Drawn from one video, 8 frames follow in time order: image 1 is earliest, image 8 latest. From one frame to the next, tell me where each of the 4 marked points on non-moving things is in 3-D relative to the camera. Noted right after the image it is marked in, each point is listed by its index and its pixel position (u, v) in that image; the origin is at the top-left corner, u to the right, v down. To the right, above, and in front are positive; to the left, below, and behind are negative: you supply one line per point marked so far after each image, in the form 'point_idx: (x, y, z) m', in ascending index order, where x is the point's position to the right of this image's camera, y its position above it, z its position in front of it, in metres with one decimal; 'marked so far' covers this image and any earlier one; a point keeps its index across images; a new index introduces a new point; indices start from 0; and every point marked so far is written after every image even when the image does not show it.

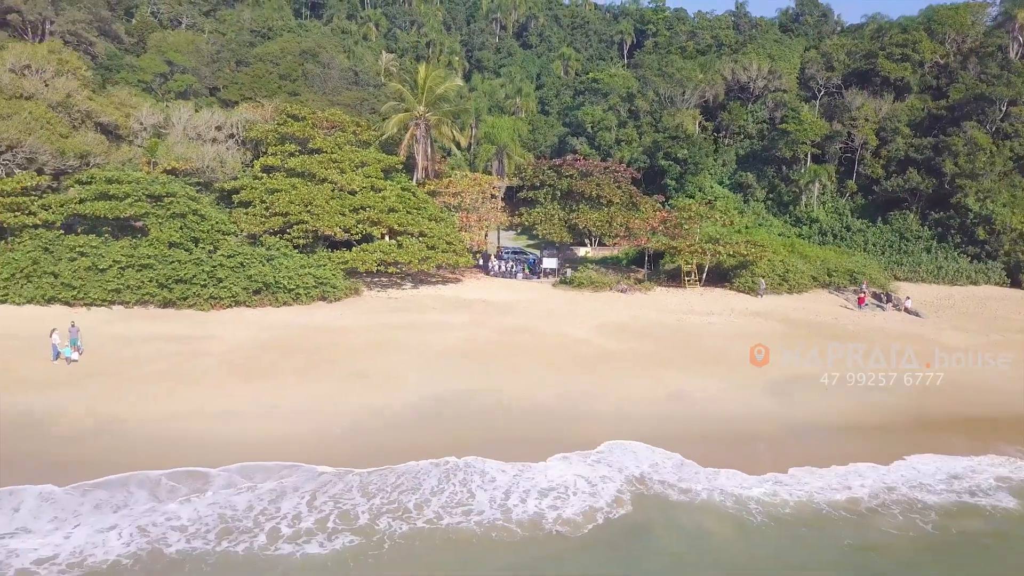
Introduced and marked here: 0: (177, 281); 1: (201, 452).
0: (-6.5, +0.1, +19.7) m
1: (-3.7, -2.0, +12.4) m
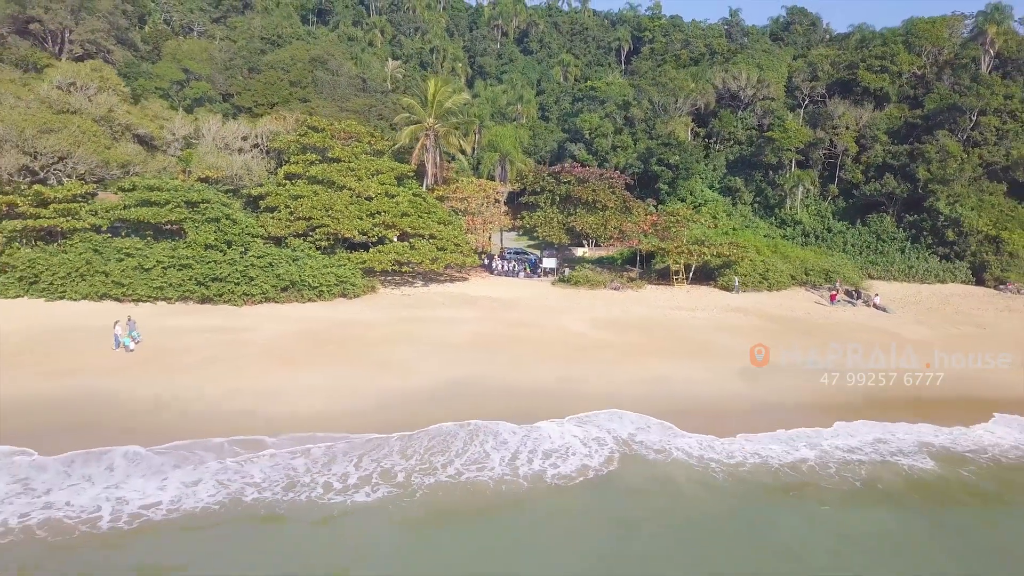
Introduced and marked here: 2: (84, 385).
0: (-6.4, +0.2, +21.8) m
1: (-3.6, -2.0, +14.6) m
2: (-6.6, -1.5, +16.1) m
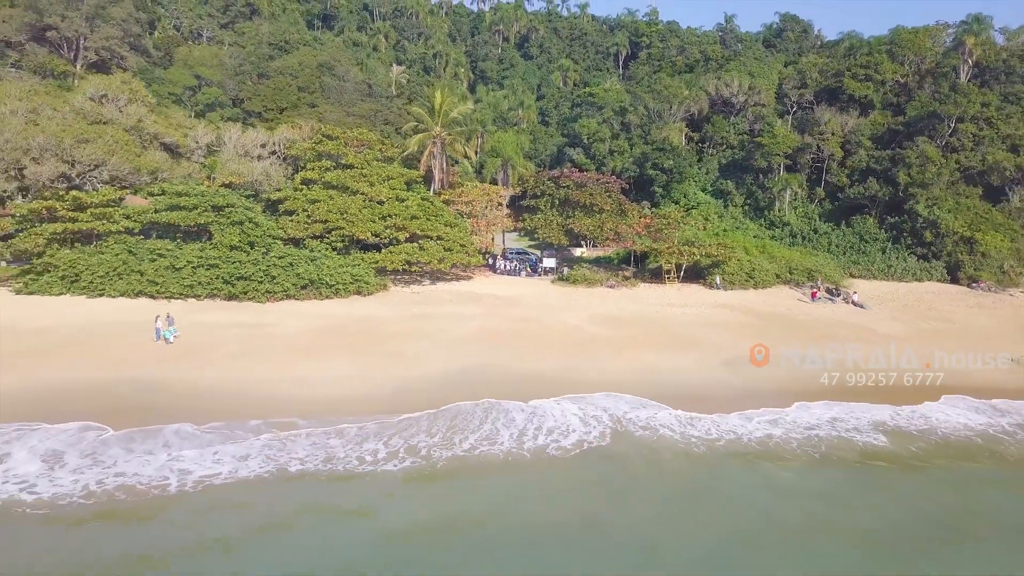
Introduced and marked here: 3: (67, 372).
0: (-6.3, +0.2, +23.6) m
1: (-3.6, -1.9, +16.4) m
2: (-6.6, -1.5, +17.9) m
3: (-7.7, -1.4, +17.7) m
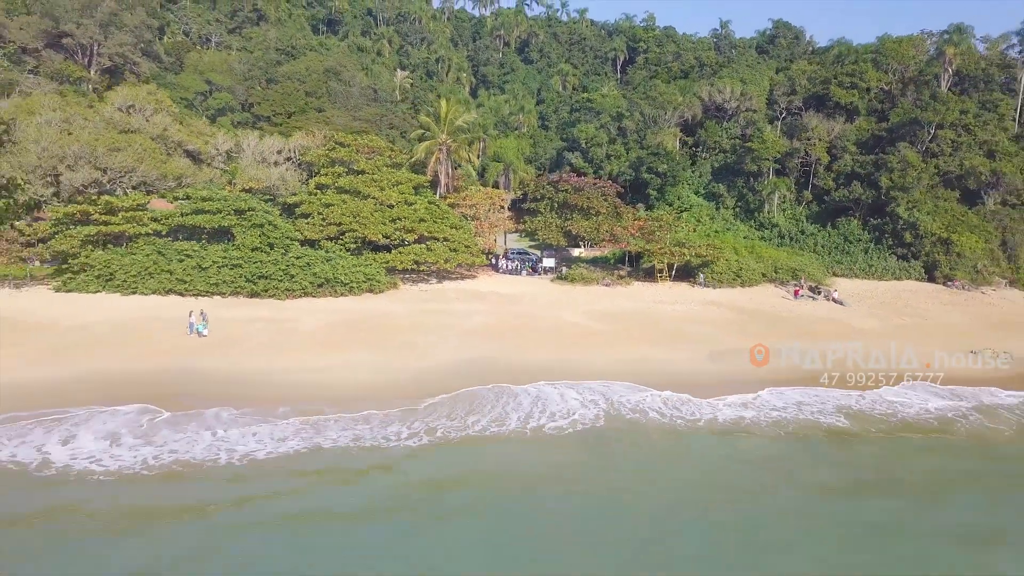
0: (-6.3, +0.3, +25.5) m
1: (-3.5, -1.9, +18.2) m
2: (-6.5, -1.4, +19.7) m
3: (-7.6, -1.4, +19.5) m
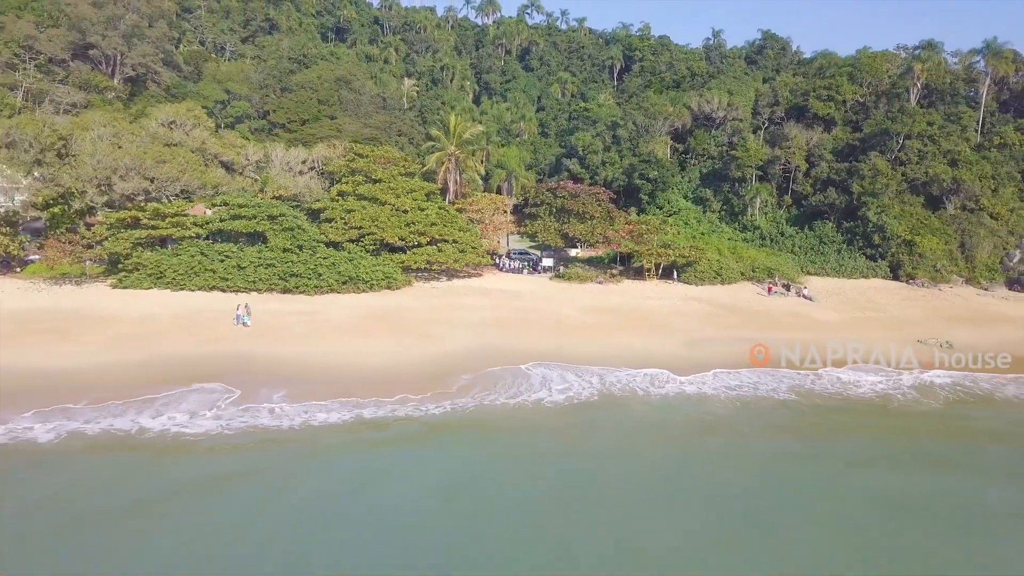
0: (-6.2, +0.3, +28.7) m
1: (-3.5, -1.8, +21.5) m
2: (-6.5, -1.3, +23.0) m
3: (-7.6, -1.3, +22.8) m
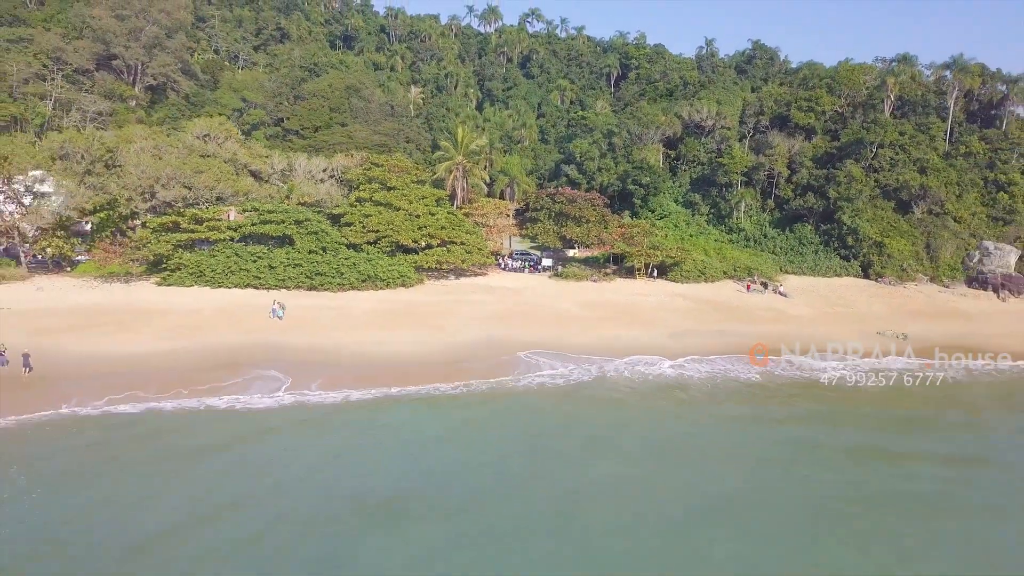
0: (-6.1, +0.4, +32.0) m
1: (-3.4, -1.7, +24.7) m
2: (-6.4, -1.3, +26.2) m
3: (-7.5, -1.3, +26.0) m
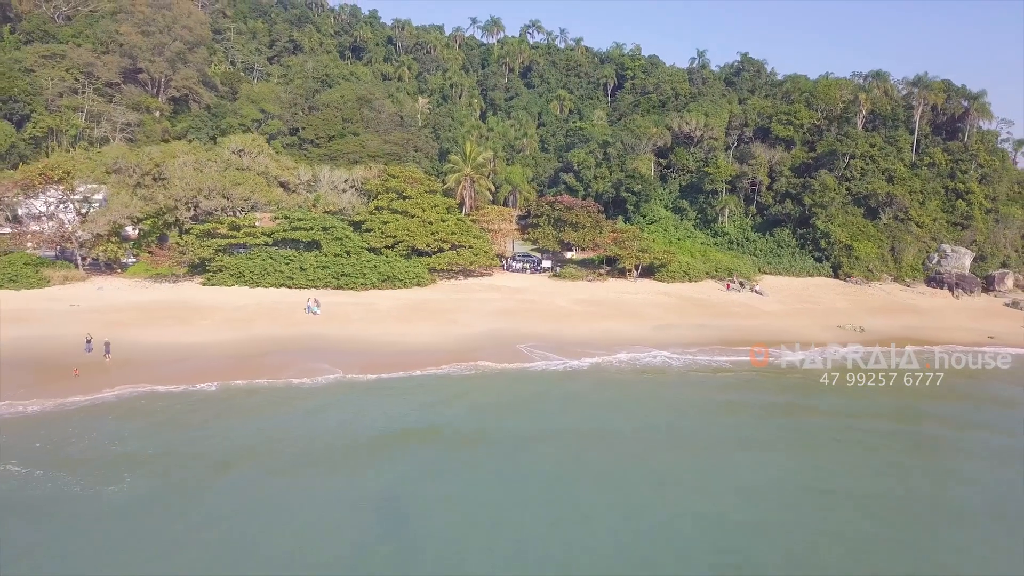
0: (-6.0, +0.4, +36.0) m
1: (-3.3, -1.7, +28.7) m
2: (-6.2, -1.3, +30.3) m
3: (-7.3, -1.2, +30.1) m
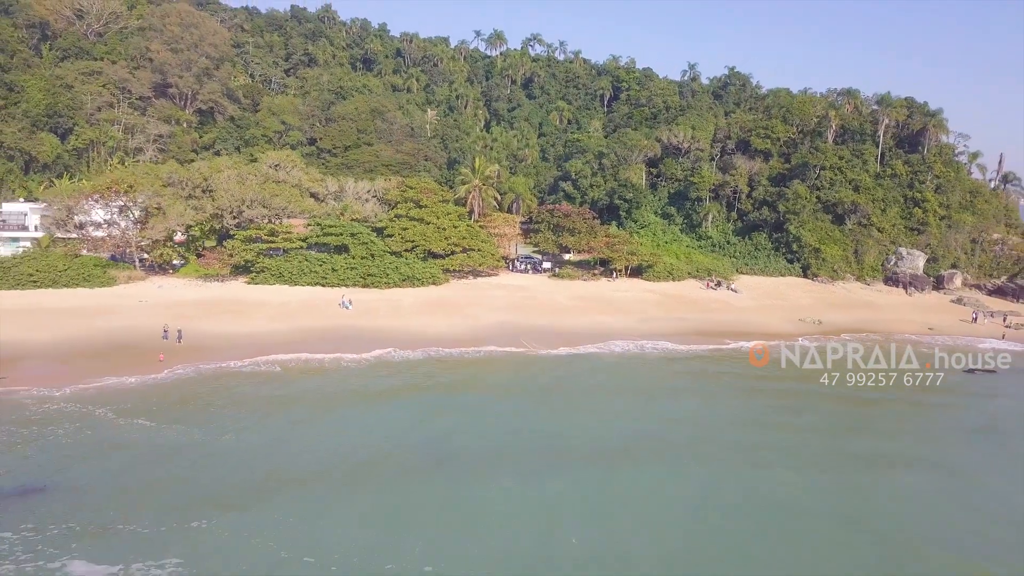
0: (-5.8, +0.5, +41.2) m
1: (-3.1, -1.7, +33.9) m
2: (-6.1, -1.2, +35.5) m
3: (-7.2, -1.2, +35.3) m
